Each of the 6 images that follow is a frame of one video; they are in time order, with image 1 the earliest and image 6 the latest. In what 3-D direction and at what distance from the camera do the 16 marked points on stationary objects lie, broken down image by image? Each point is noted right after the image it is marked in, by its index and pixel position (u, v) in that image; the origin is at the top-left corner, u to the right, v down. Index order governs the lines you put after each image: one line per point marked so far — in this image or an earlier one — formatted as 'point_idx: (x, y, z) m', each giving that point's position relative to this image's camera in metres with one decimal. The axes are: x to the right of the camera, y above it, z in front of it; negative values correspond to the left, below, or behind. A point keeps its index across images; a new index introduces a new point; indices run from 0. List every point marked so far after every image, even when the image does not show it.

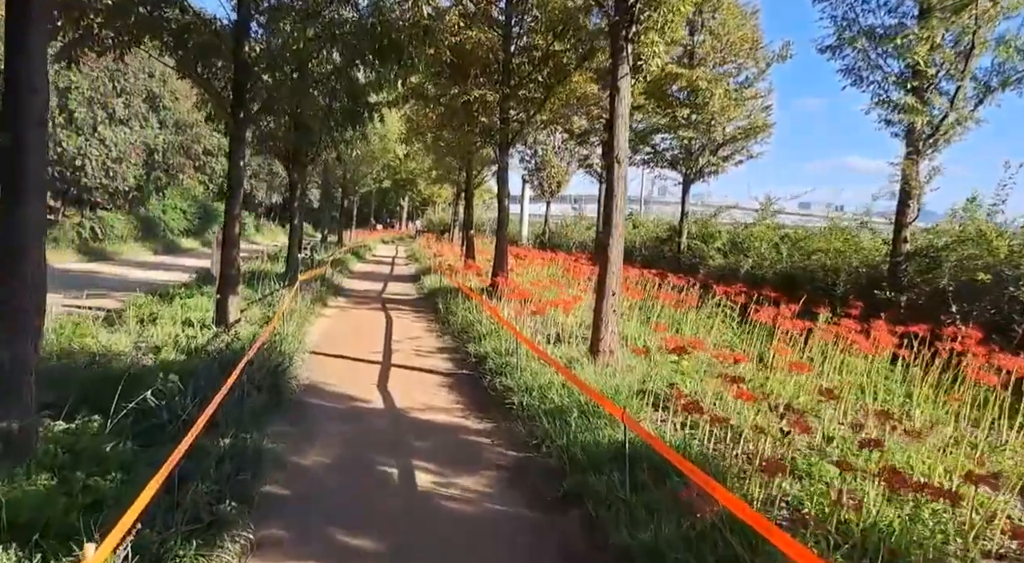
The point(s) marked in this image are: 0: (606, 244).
0: (+1.0, +0.4, +6.6) m
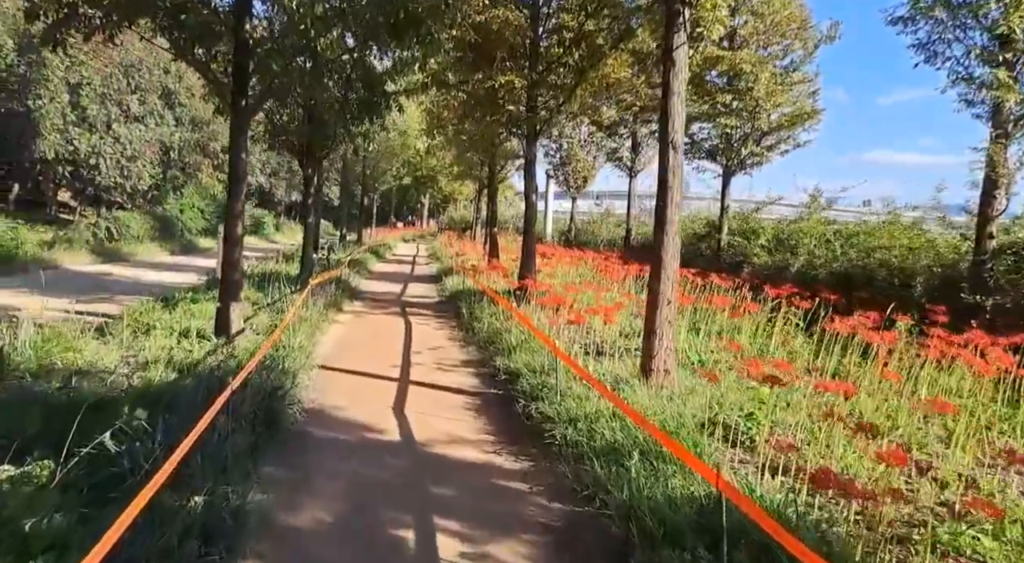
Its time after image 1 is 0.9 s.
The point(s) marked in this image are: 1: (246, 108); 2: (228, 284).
0: (+1.3, +0.3, +5.6) m
1: (-3.3, +2.2, +7.9) m
2: (-3.5, 0.0, +7.9) m
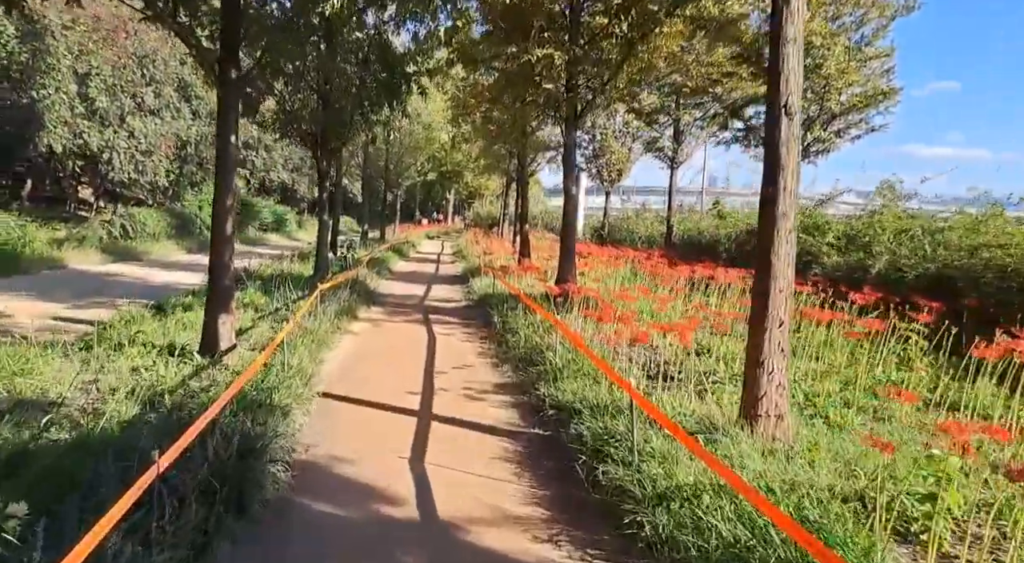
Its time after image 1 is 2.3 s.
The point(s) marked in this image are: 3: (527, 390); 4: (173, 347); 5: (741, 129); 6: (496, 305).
0: (+1.7, +0.2, +4.1) m
1: (-2.8, +2.1, +6.6) m
2: (-3.1, -0.1, +6.6) m
3: (+0.1, -1.0, +6.2) m
4: (-3.6, -0.7, +6.8) m
5: (+4.9, +3.2, +13.7) m
6: (-0.3, -0.4, +10.1) m
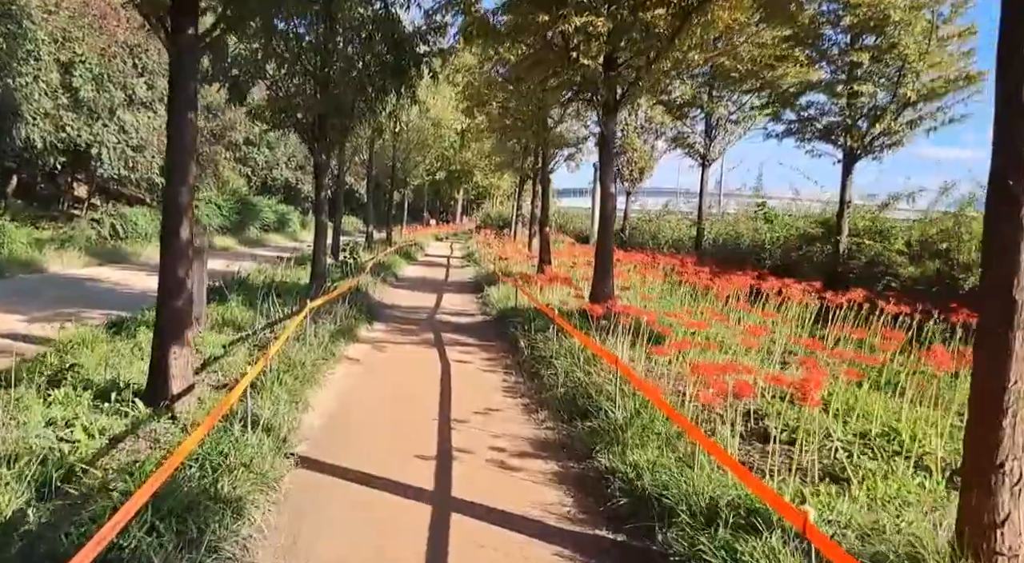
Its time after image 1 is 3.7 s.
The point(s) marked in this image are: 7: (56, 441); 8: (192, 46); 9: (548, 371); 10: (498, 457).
0: (+2.0, 0.0, +2.6) m
1: (-2.5, +1.9, +5.1) m
2: (-2.7, -0.3, +5.1) m
3: (+0.5, -1.2, +4.6) m
4: (-3.3, -0.9, +5.3) m
5: (+5.3, +3.0, +12.0) m
6: (+0.1, -0.6, +8.5) m
7: (-2.9, -1.0, +4.1) m
8: (-2.5, +1.9, +5.1) m
9: (+0.4, -0.9, +6.5) m
10: (-0.1, -1.3, +4.6) m
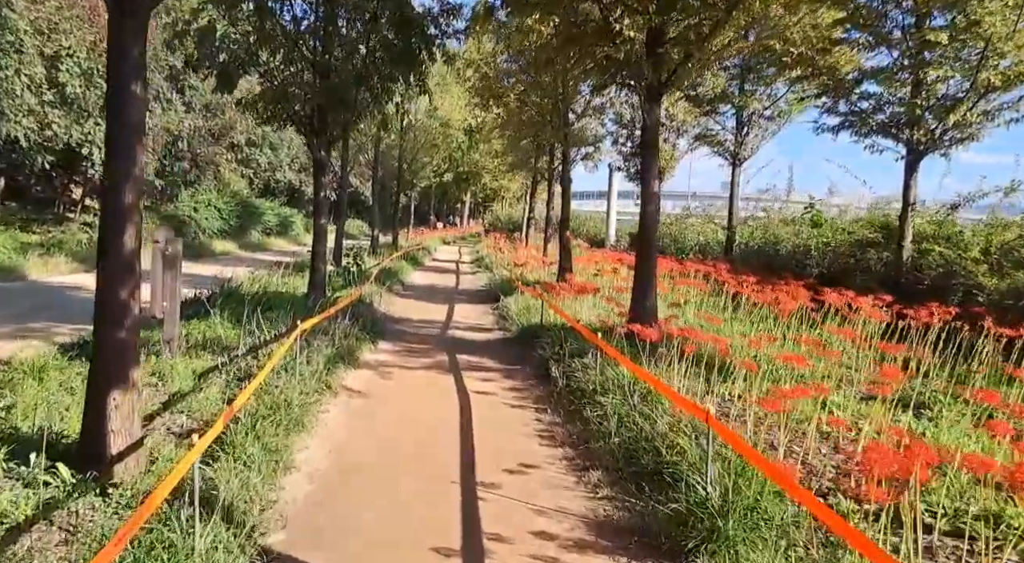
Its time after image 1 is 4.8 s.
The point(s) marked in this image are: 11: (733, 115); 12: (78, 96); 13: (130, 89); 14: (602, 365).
0: (+2.2, -0.1, +1.3) m
1: (-2.2, +1.8, +3.9) m
2: (-2.4, -0.4, +3.9) m
3: (+0.7, -1.4, +3.4) m
4: (-3.0, -1.0, +4.0) m
5: (+5.7, +2.8, +10.8) m
6: (+0.4, -0.7, +7.3) m
7: (-2.6, -1.2, +2.9) m
8: (-2.2, +1.7, +3.9) m
9: (+0.7, -1.0, +5.2) m
10: (+0.2, -1.4, +3.3) m
11: (+5.6, +4.3, +16.3) m
12: (-12.1, +5.1, +17.8) m
13: (-2.3, +1.1, +3.8) m
14: (+0.8, -0.8, +6.0) m
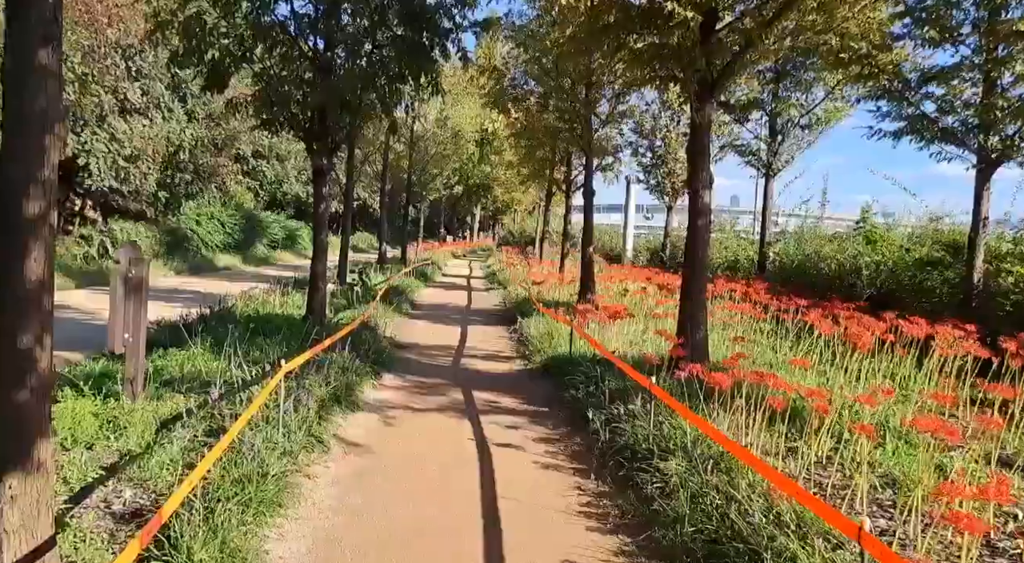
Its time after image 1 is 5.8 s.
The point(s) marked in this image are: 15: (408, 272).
0: (+2.4, -0.2, +0.2) m
1: (-2.0, +1.6, +2.8) m
2: (-2.2, -0.6, +2.8) m
3: (+1.0, -1.6, +2.2) m
4: (-2.8, -1.2, +3.0) m
5: (+6.0, +2.5, +9.7) m
6: (+0.7, -1.0, +6.2) m
7: (-2.4, -1.3, +1.8) m
8: (-2.0, +1.5, +2.8) m
9: (+0.9, -1.3, +4.1) m
10: (+0.4, -1.6, +2.2) m
11: (+6.1, +3.8, +15.3) m
12: (-11.7, +4.7, +17.0) m
13: (-2.0, +1.0, +2.7) m
14: (+1.0, -1.0, +4.9) m
15: (-3.1, +0.3, +19.2) m
